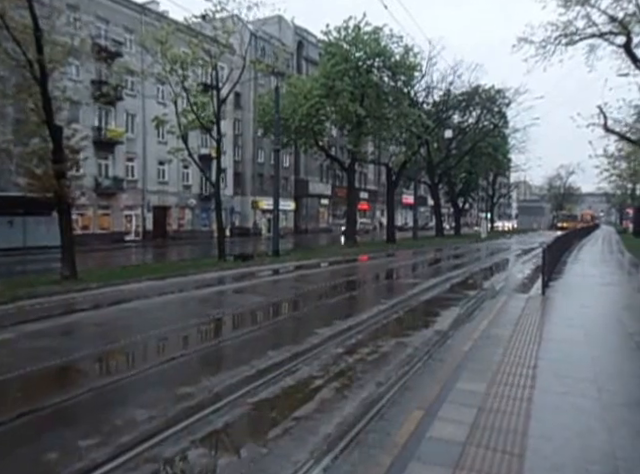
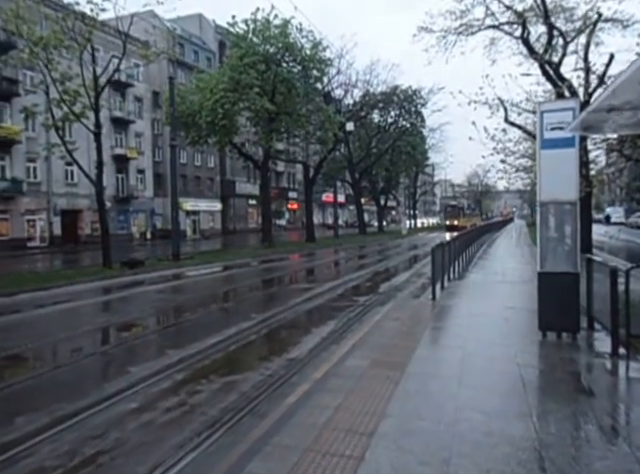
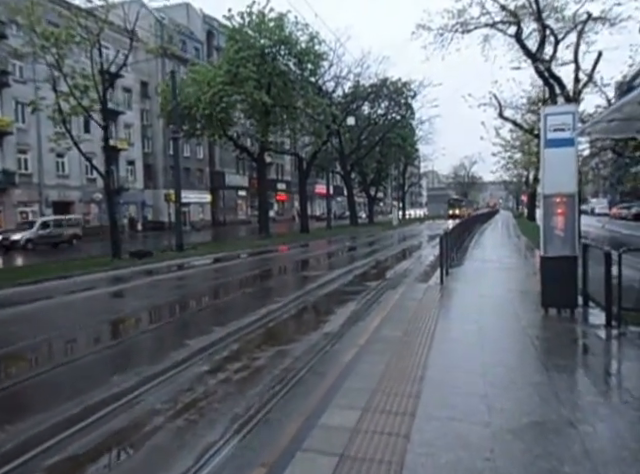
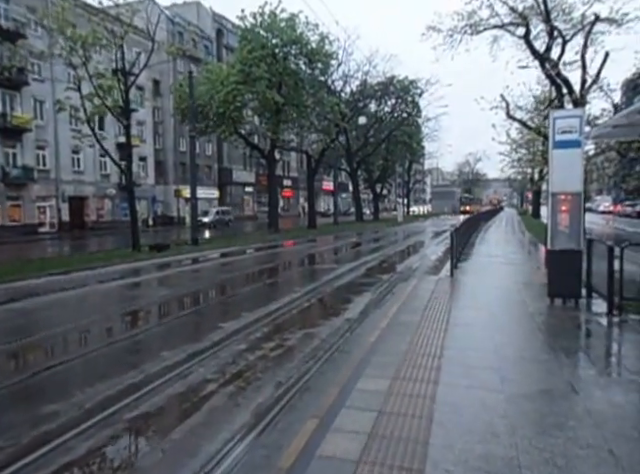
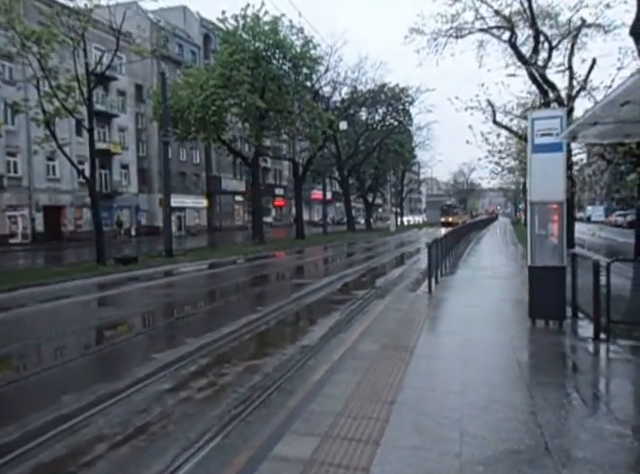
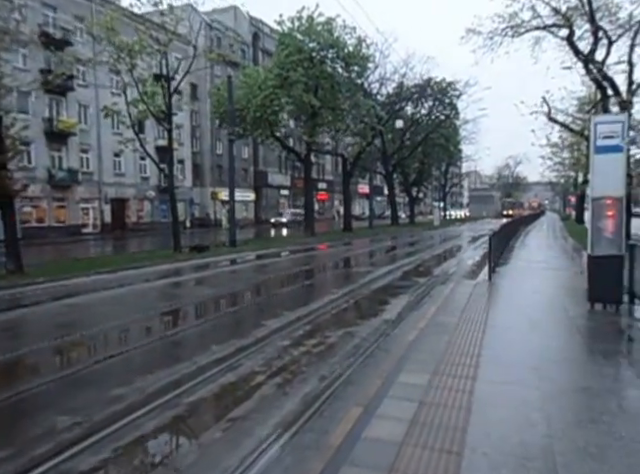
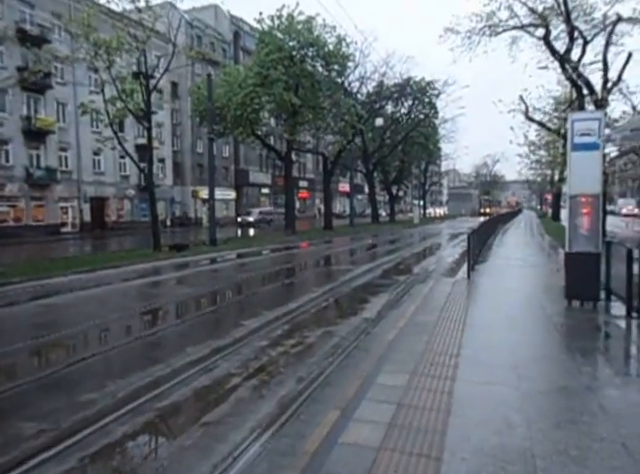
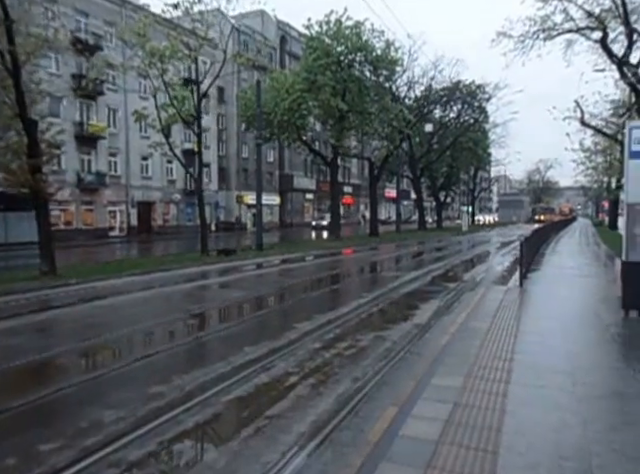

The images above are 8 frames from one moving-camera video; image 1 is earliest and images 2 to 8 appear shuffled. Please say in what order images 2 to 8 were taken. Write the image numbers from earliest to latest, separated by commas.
8, 6, 7, 4, 3, 5, 2
